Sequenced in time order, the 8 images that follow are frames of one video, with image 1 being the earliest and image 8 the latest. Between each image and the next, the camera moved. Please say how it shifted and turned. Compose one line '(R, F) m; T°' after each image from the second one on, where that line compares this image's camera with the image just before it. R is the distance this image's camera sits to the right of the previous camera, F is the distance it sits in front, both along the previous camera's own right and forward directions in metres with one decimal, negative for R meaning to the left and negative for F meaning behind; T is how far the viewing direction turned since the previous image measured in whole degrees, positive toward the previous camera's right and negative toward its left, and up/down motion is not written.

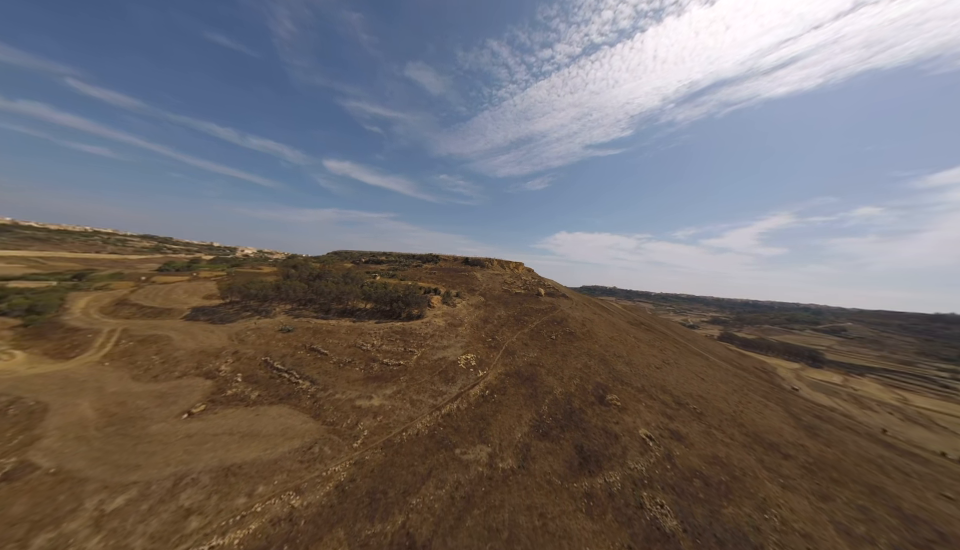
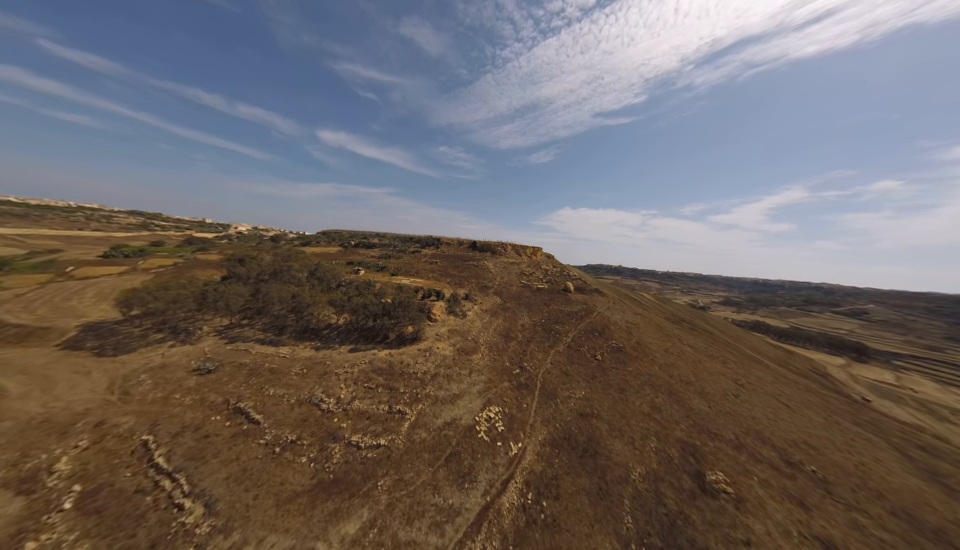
(-1.8, +10.0) m; 0°
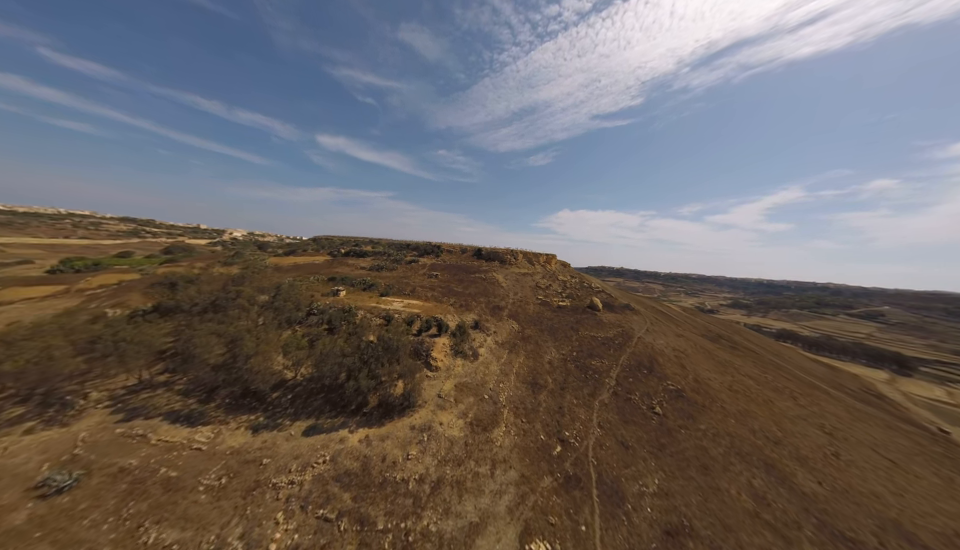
(-1.2, +6.4) m; 0°
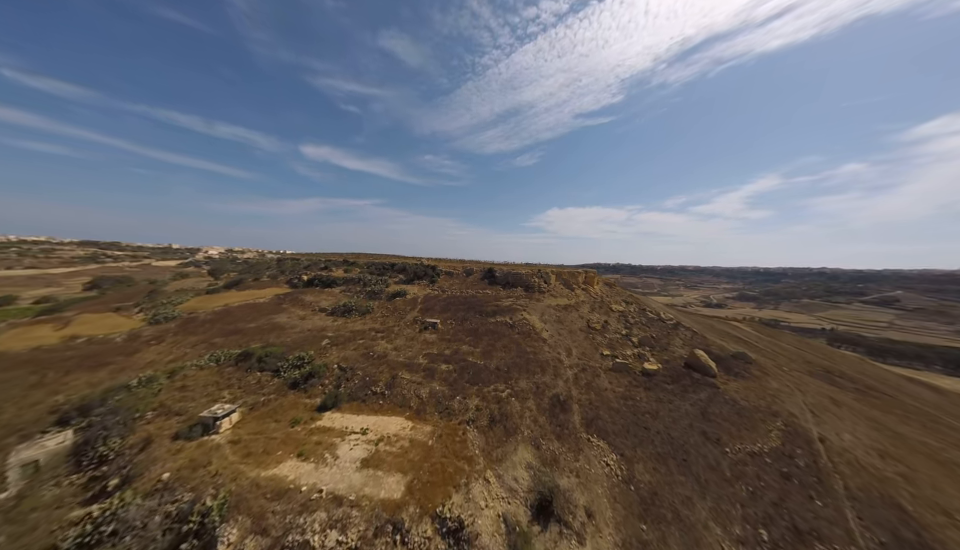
(-2.3, +12.9) m; +1°
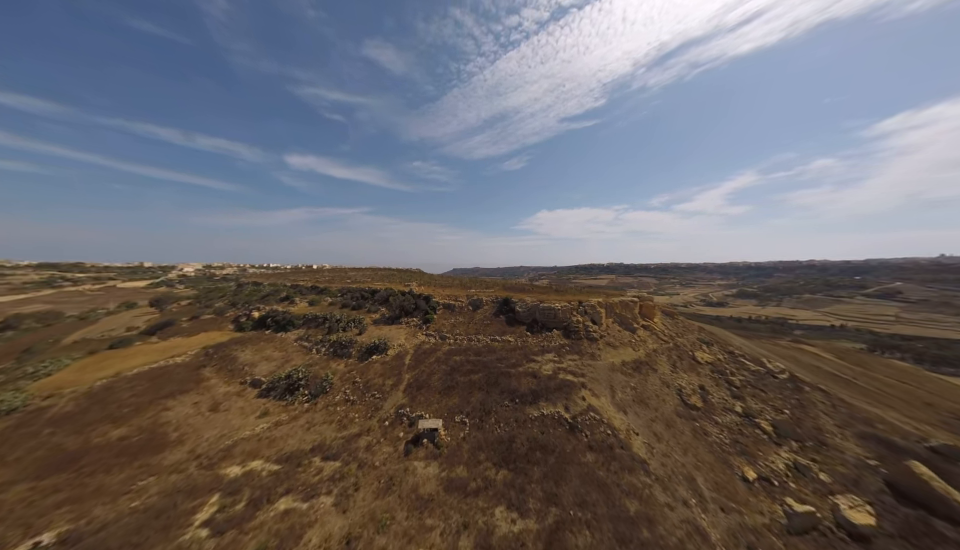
(-1.7, +9.2) m; +2°
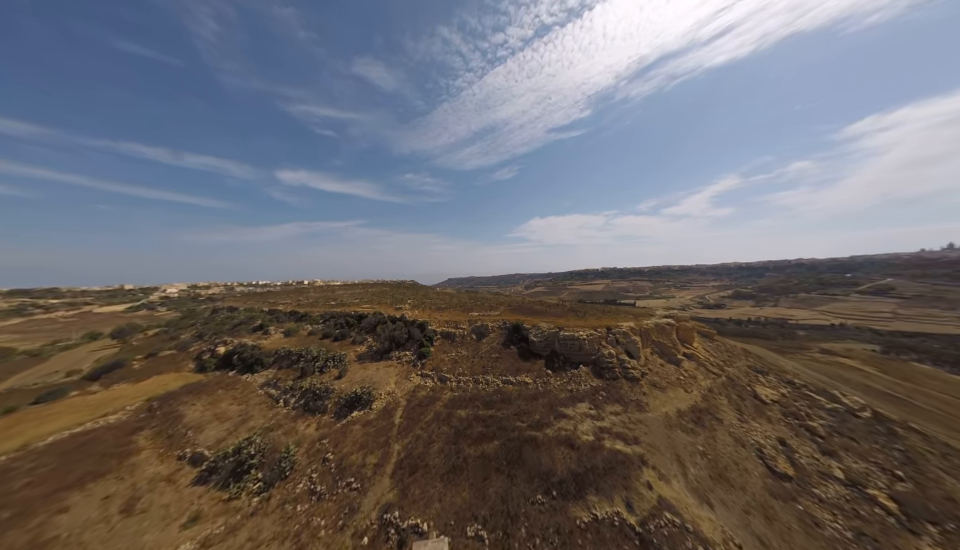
(-0.7, +3.6) m; +1°
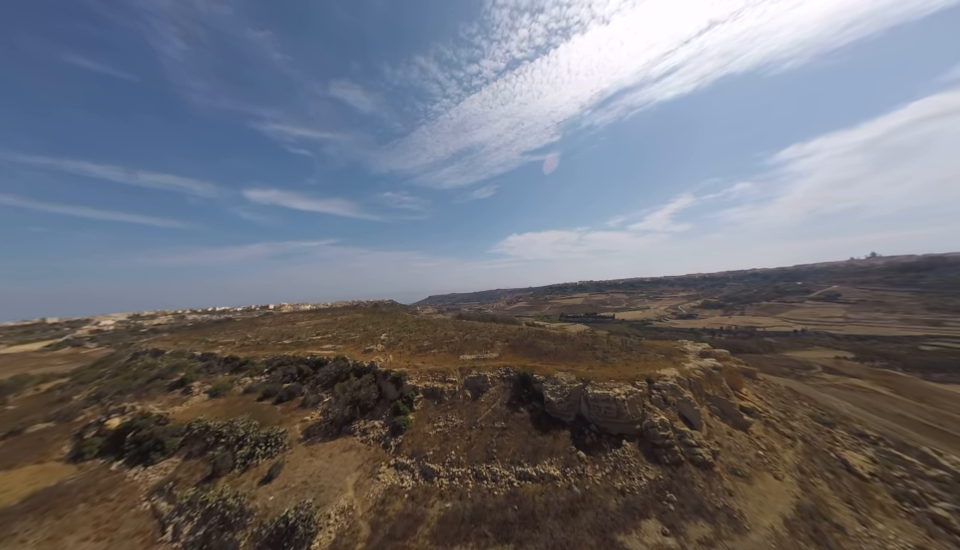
(-0.8, +4.4) m; +5°
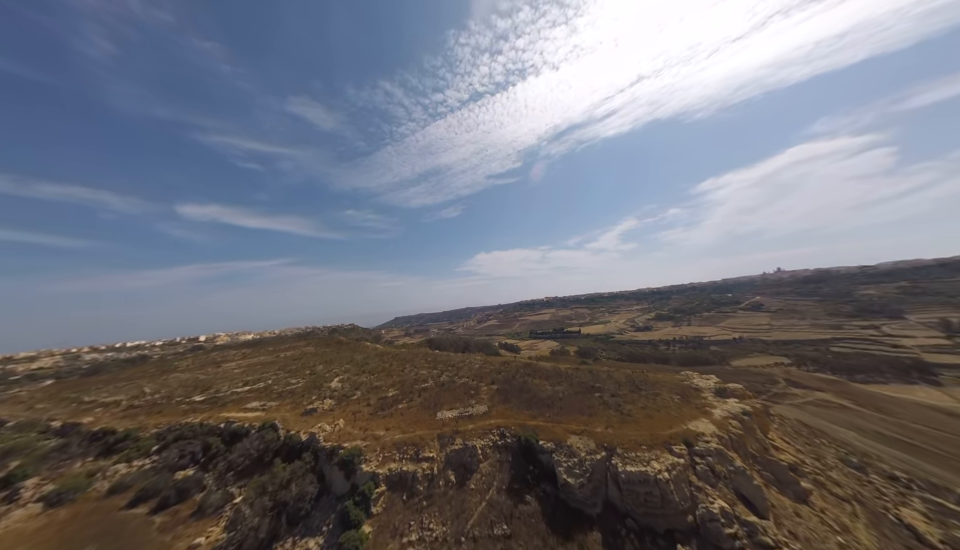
(-0.7, +3.4) m; +8°
